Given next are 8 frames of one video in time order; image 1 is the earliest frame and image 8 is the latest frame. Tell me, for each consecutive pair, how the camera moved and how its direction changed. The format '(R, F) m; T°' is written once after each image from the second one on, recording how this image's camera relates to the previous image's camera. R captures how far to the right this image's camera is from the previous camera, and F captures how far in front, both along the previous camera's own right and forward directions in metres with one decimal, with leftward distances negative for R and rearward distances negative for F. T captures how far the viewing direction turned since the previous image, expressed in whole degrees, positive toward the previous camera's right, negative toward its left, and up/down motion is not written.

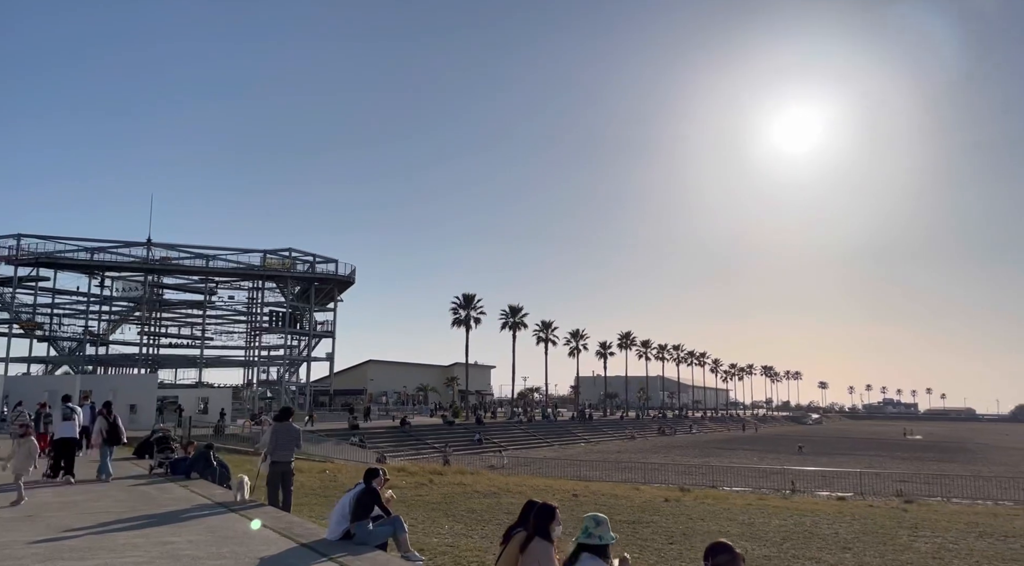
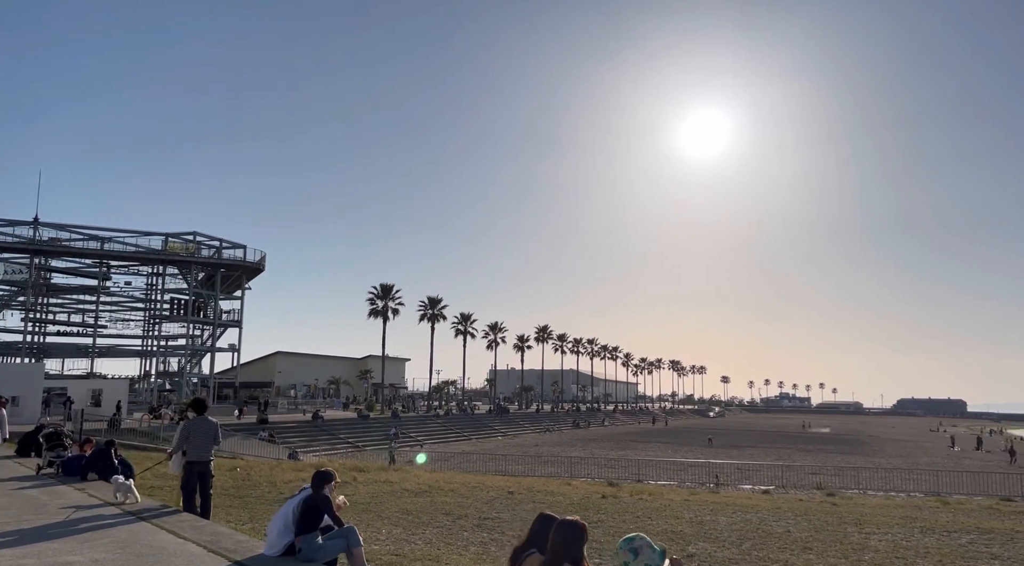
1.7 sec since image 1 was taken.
(-0.6, +1.0) m; +7°
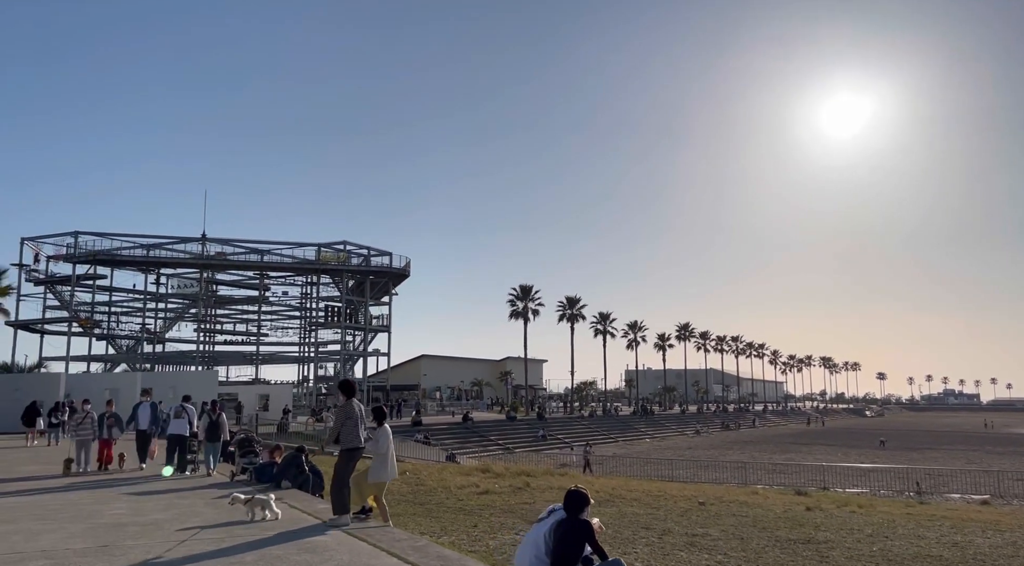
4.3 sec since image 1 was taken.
(-1.3, +1.2) m; -10°
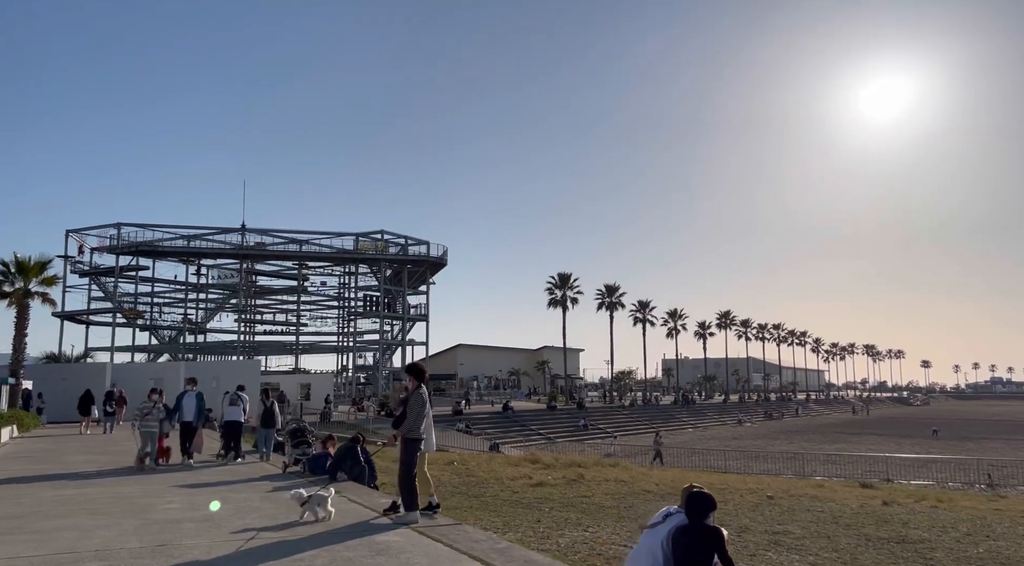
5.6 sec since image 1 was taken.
(-0.6, +0.8) m; -3°
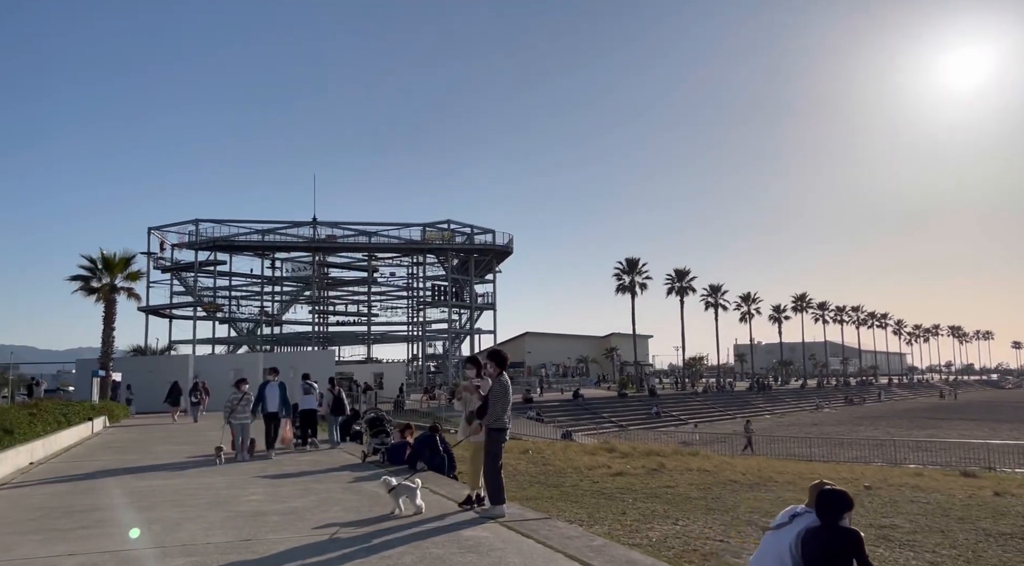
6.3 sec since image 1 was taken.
(-0.2, +0.4) m; -5°
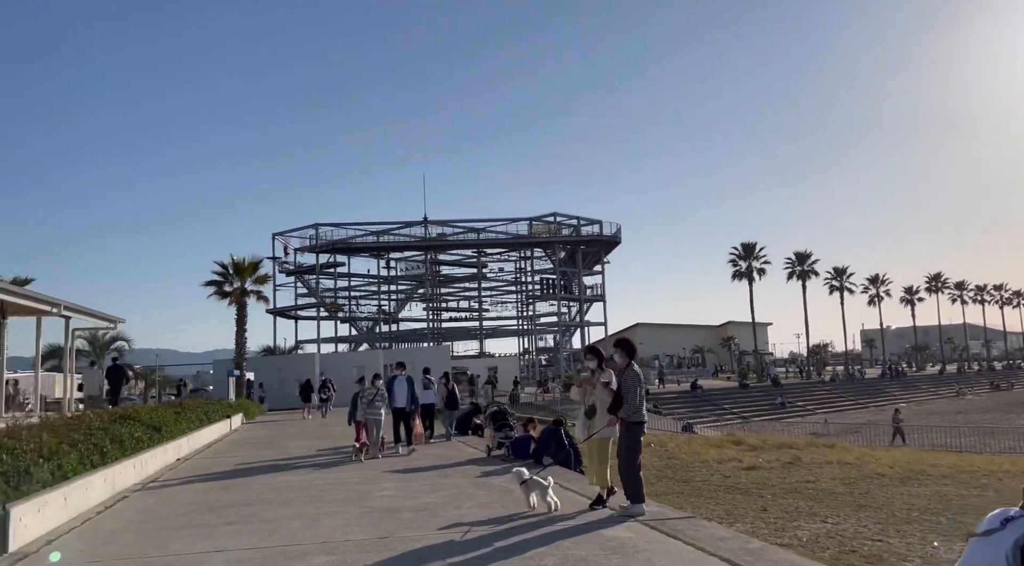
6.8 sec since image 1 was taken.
(-0.2, +0.4) m; -9°
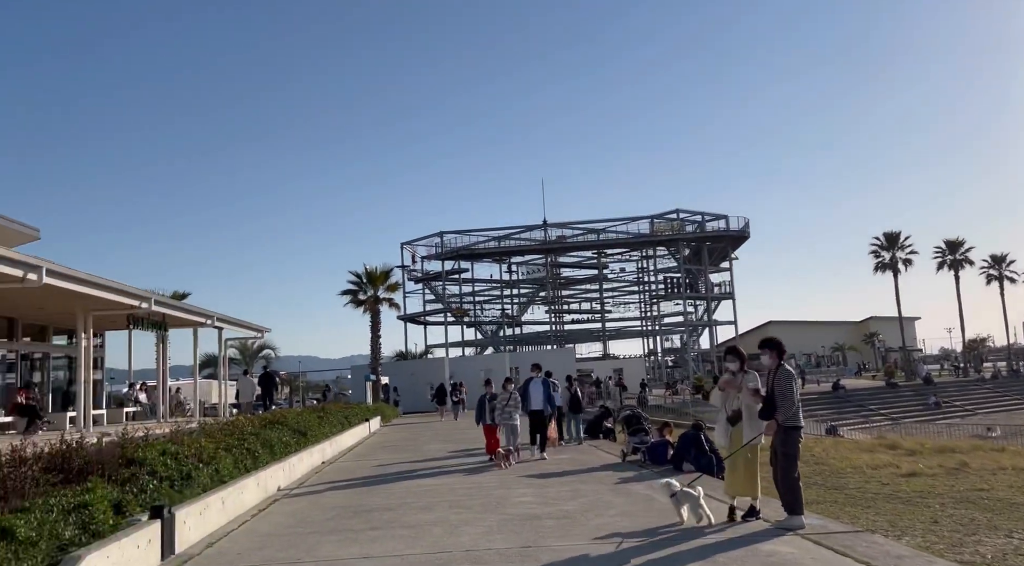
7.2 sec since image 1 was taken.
(-0.2, +0.3) m; -10°
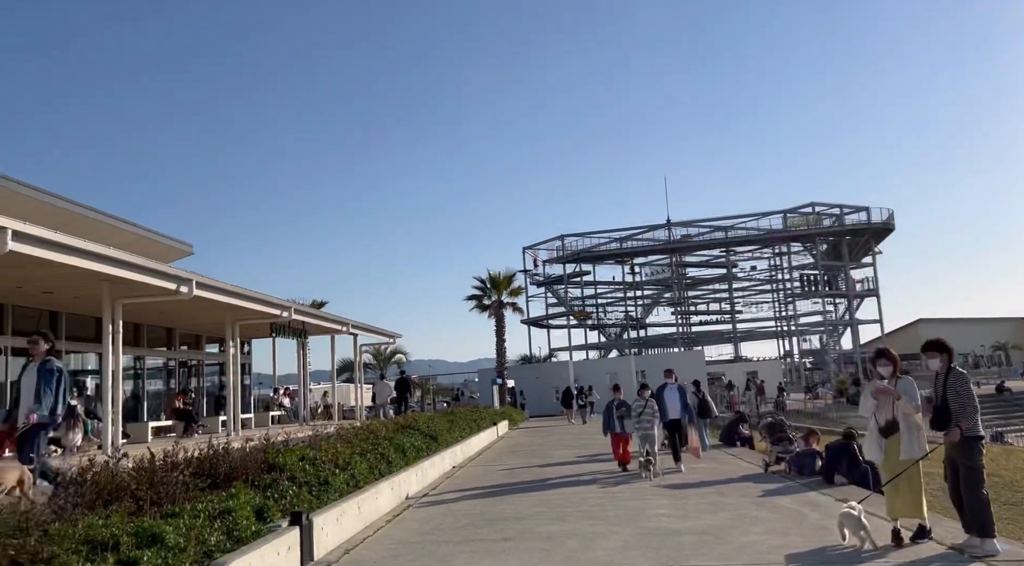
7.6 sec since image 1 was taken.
(-0.1, +0.2) m; -10°
